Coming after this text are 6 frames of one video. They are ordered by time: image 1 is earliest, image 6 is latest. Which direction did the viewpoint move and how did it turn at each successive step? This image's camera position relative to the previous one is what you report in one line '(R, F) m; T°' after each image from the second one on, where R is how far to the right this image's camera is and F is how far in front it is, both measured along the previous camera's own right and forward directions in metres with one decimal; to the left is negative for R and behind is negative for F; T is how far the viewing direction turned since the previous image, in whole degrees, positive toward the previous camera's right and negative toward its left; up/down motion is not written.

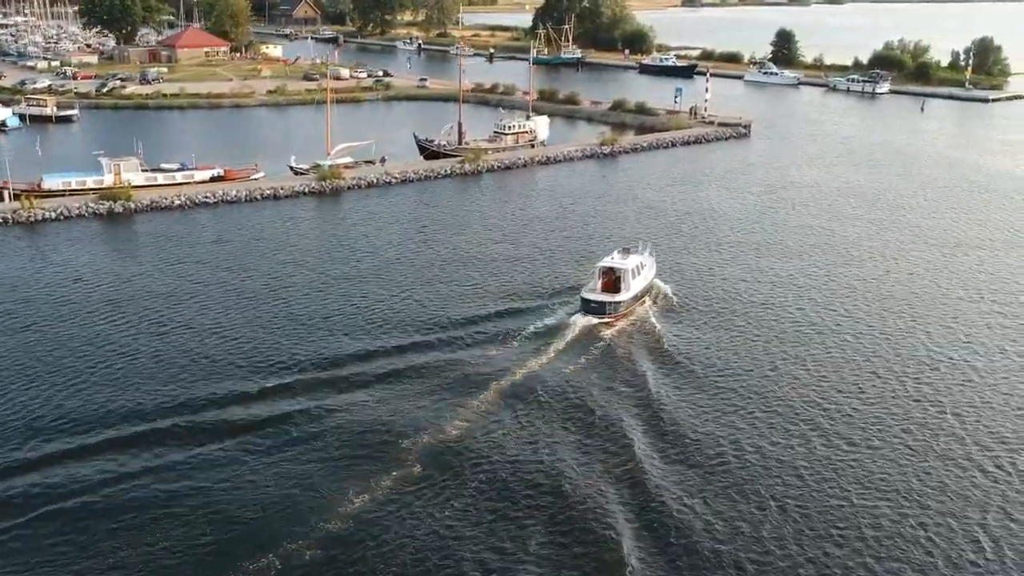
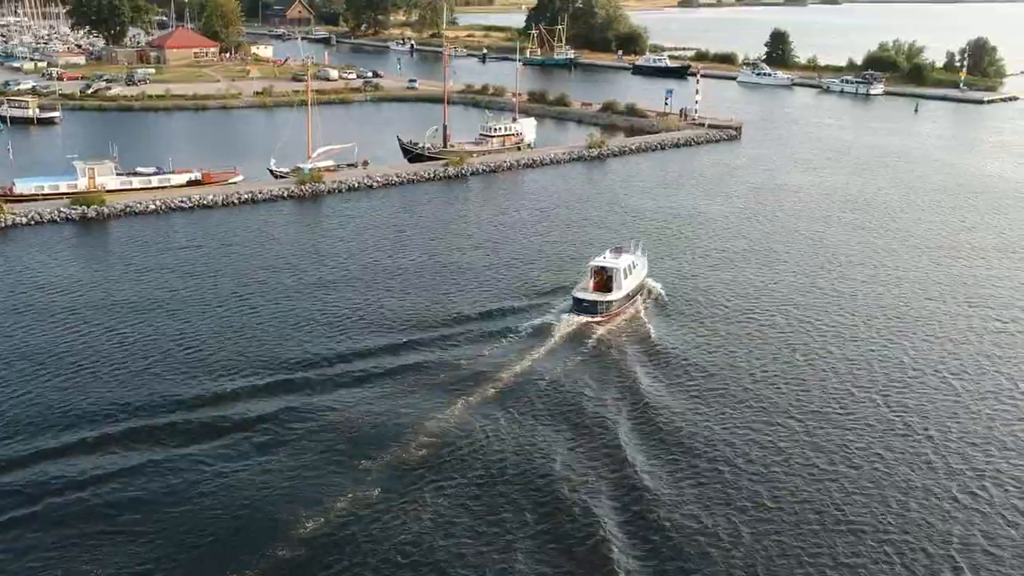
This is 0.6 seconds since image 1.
(+0.3, +0.3) m; 0°
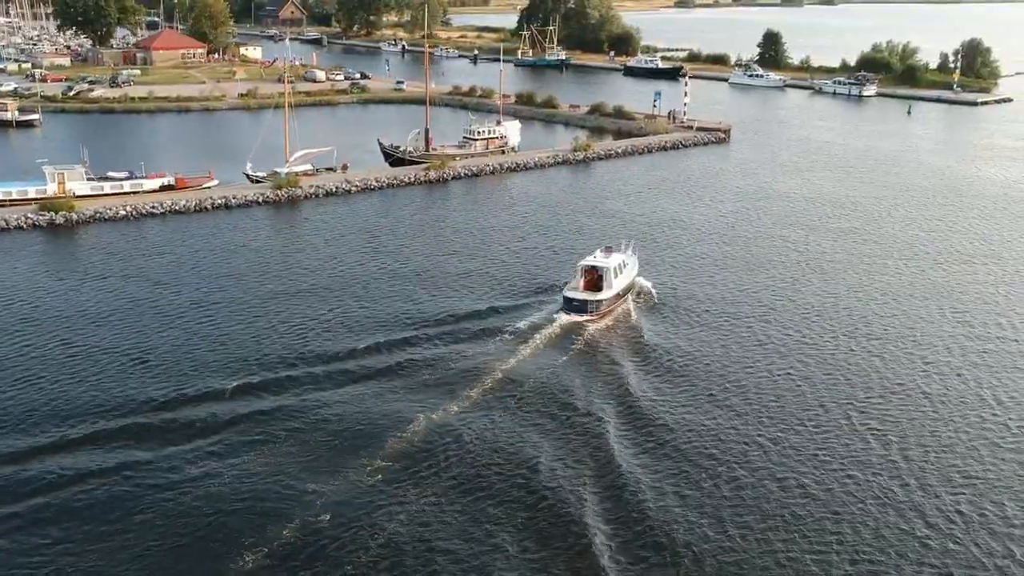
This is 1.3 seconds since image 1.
(+0.3, +0.4) m; 0°
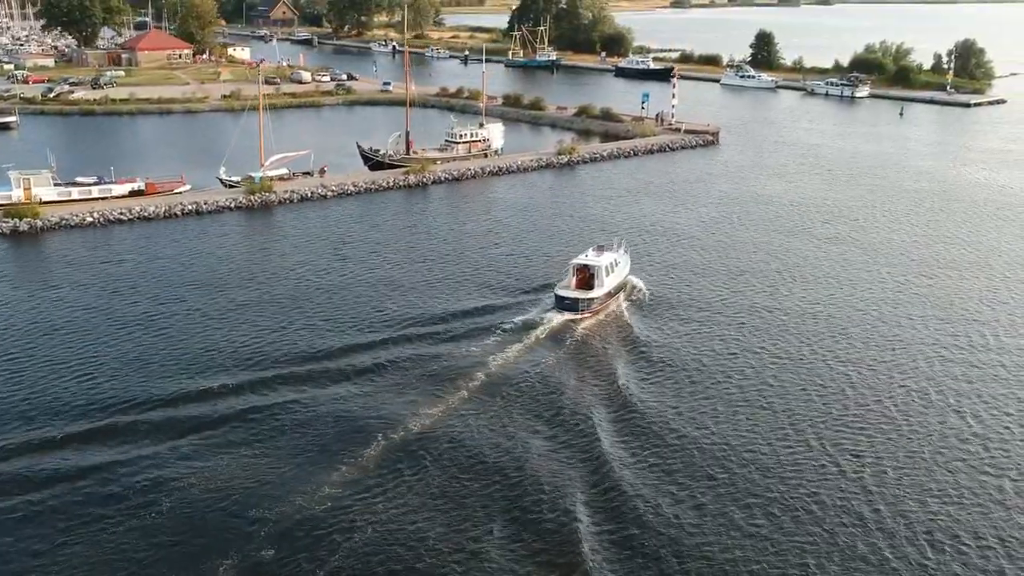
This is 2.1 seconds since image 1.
(+0.3, +0.4) m; 0°
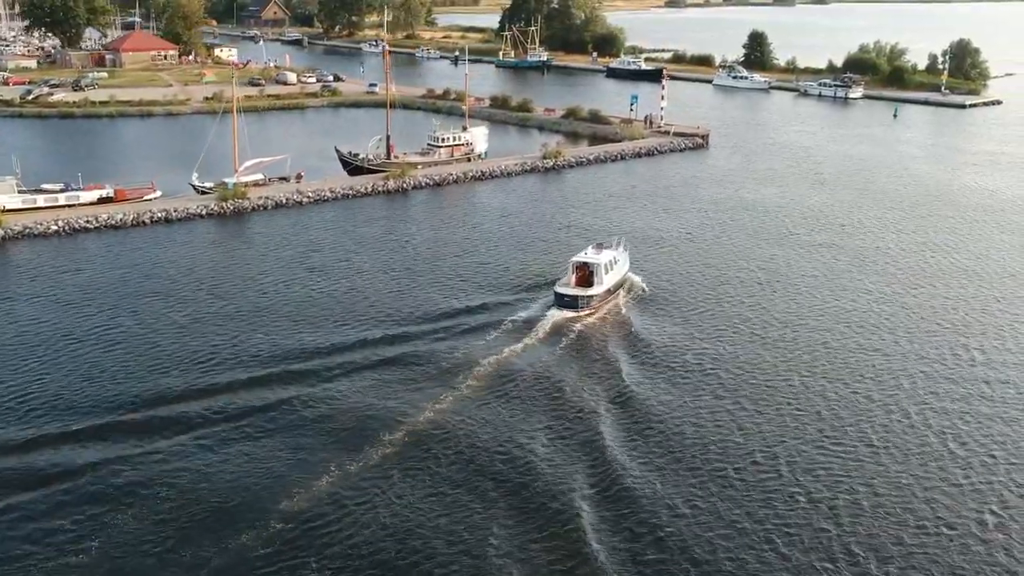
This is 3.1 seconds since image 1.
(+0.3, +0.5) m; 0°
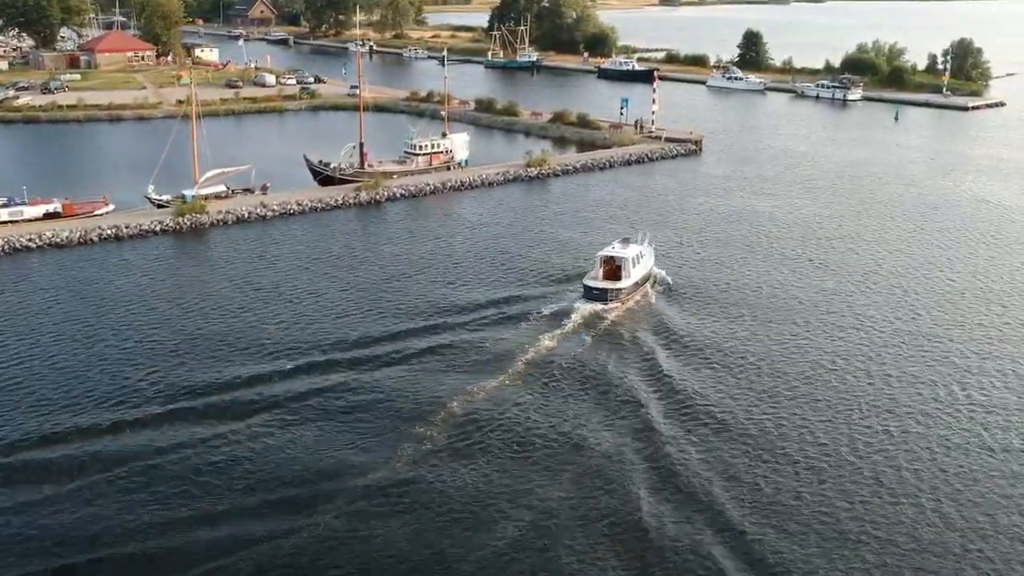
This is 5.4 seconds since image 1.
(+0.3, +1.1) m; 0°
